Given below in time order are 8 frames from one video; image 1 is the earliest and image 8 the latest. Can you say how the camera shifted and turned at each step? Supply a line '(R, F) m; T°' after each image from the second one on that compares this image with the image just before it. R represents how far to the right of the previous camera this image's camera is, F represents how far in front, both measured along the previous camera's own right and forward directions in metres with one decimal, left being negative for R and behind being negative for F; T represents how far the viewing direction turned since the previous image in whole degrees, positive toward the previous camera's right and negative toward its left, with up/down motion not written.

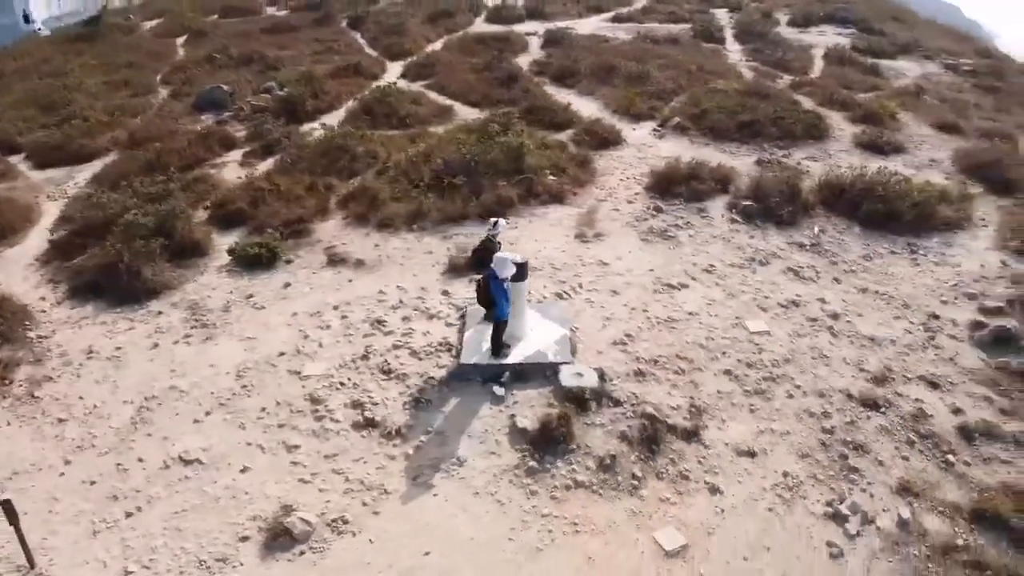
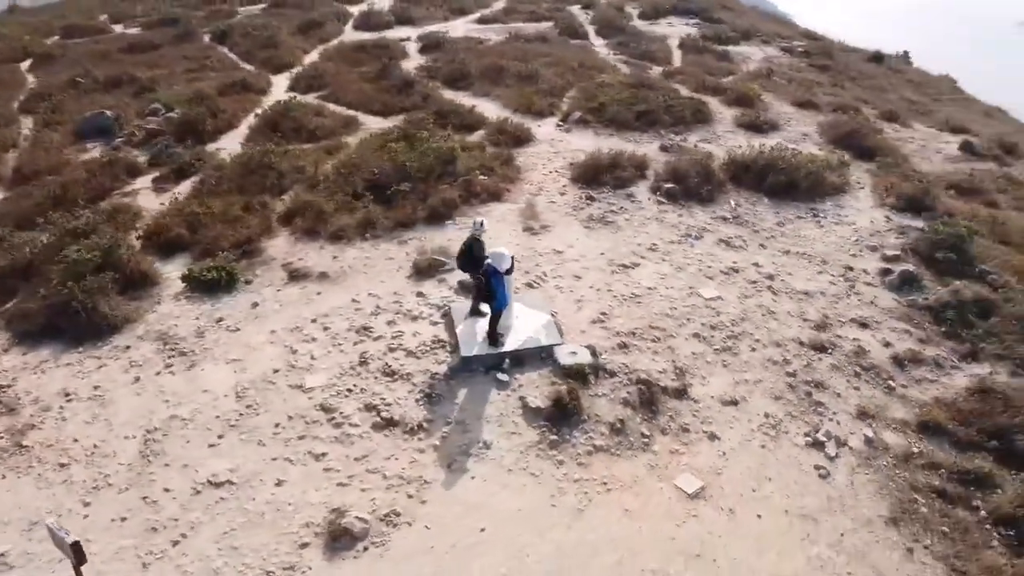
(-1.7, -0.6) m; +10°
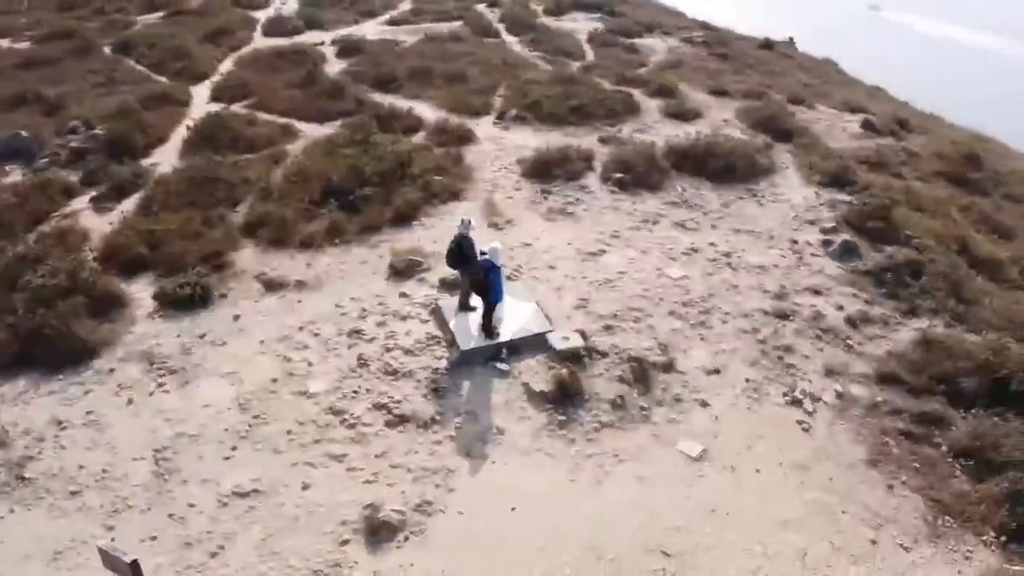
(-1.2, -0.4) m; +7°
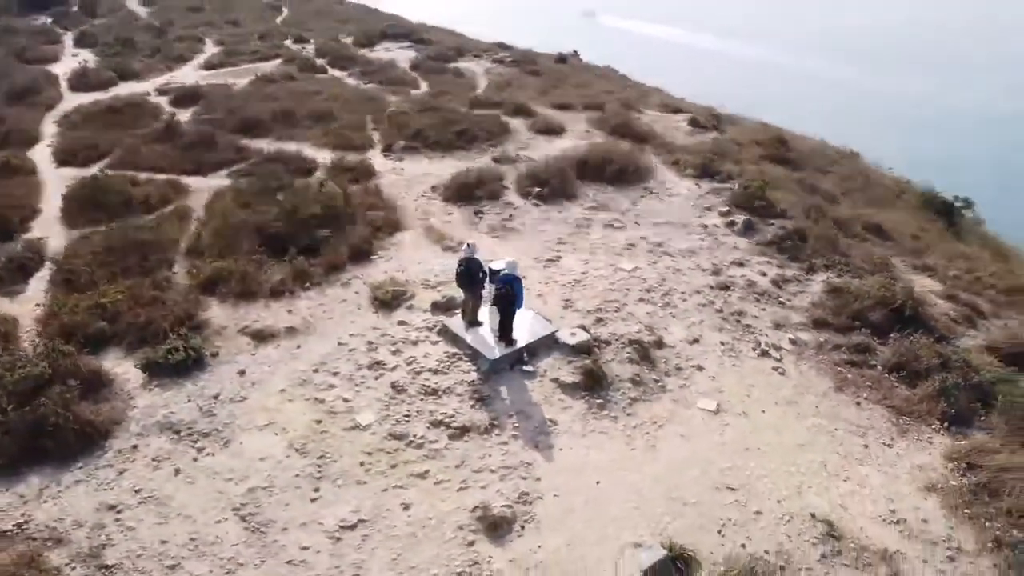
(-3.2, -0.7) m; +16°
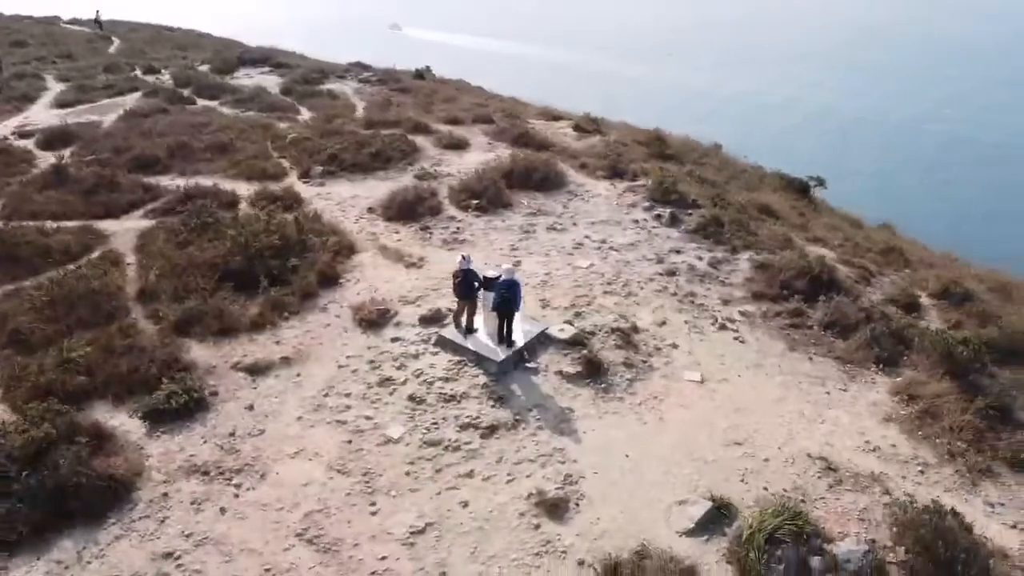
(-2.4, -0.6) m; +12°
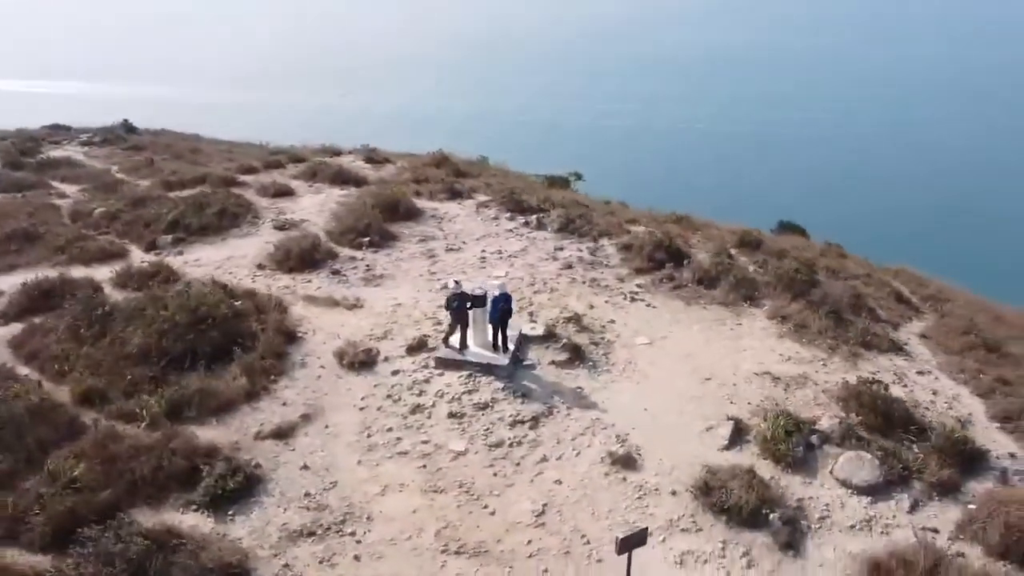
(-5.3, -0.6) m; +24°
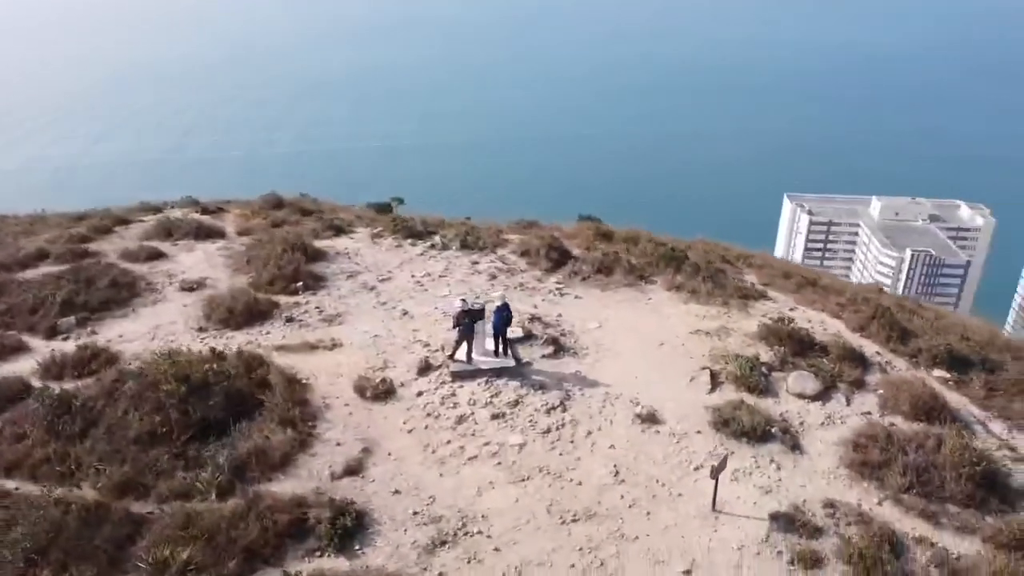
(-5.4, -0.8) m; +21°
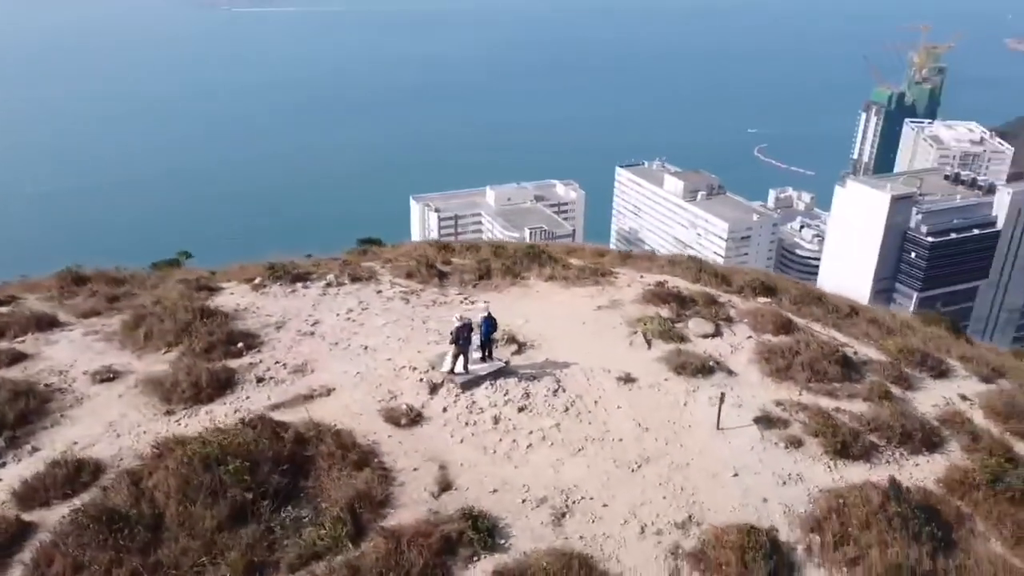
(-7.0, -0.4) m; +26°
